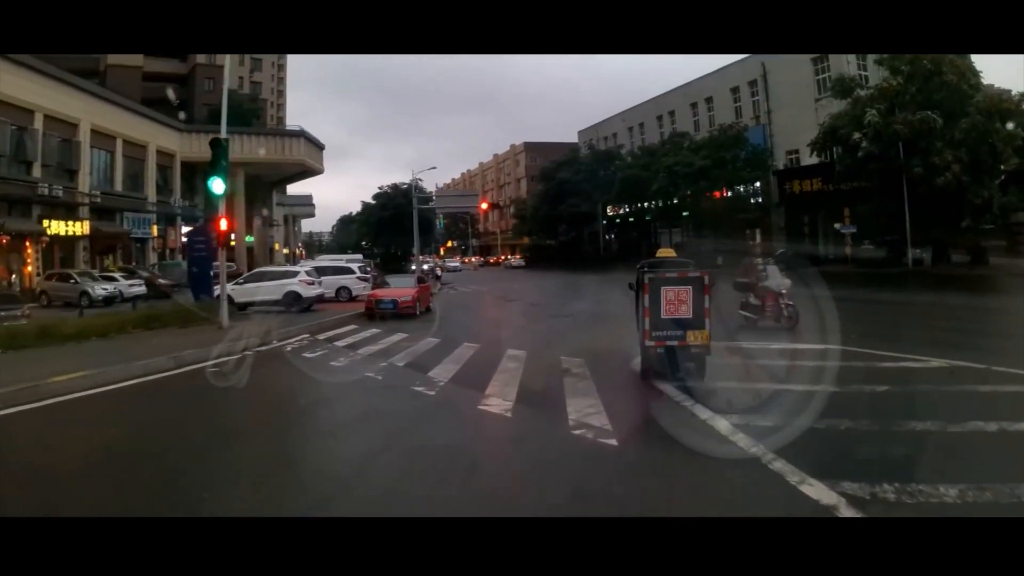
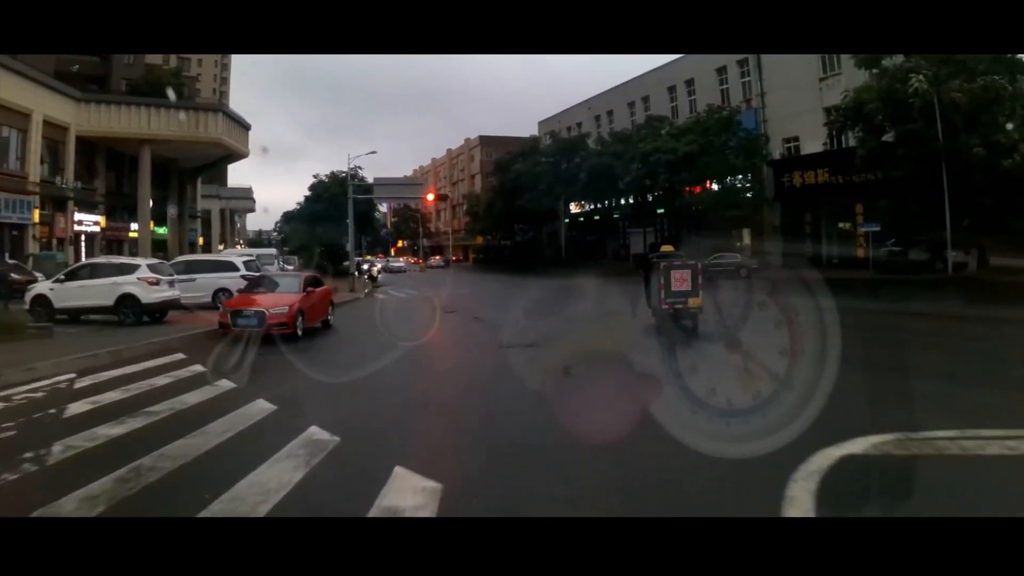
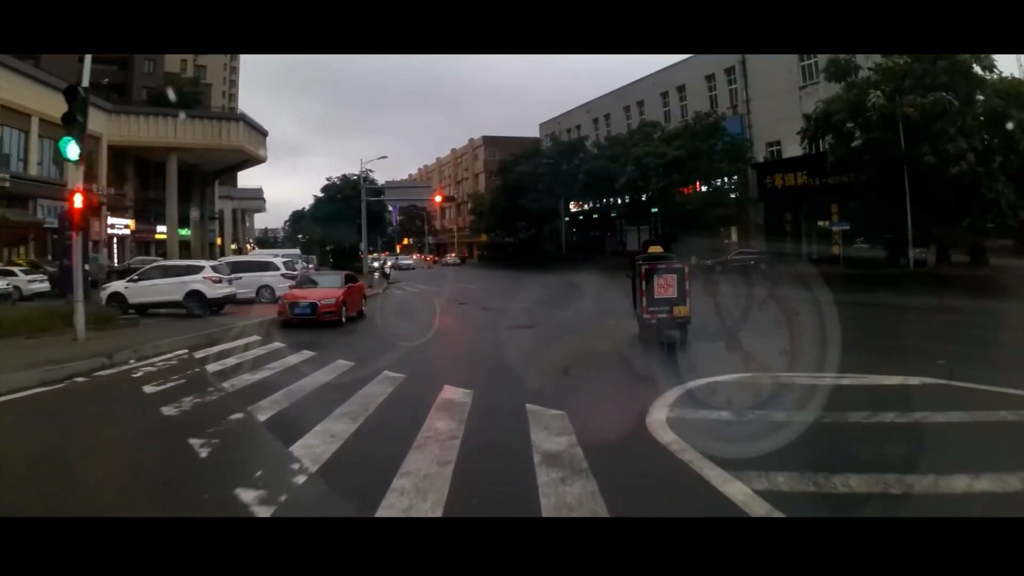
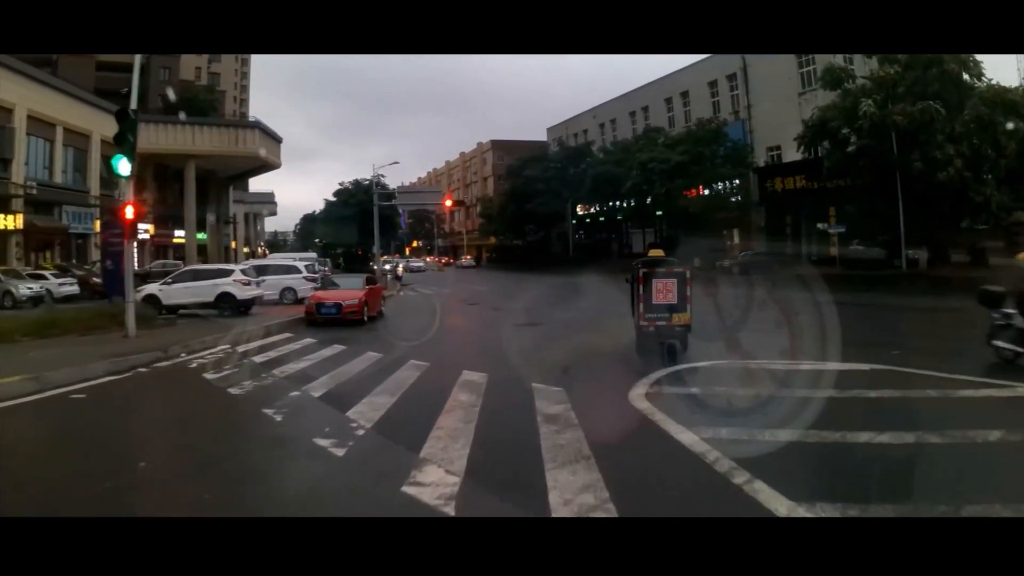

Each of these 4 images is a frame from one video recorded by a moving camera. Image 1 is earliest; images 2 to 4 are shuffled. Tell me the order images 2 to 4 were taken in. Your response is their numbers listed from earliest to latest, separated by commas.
4, 3, 2
